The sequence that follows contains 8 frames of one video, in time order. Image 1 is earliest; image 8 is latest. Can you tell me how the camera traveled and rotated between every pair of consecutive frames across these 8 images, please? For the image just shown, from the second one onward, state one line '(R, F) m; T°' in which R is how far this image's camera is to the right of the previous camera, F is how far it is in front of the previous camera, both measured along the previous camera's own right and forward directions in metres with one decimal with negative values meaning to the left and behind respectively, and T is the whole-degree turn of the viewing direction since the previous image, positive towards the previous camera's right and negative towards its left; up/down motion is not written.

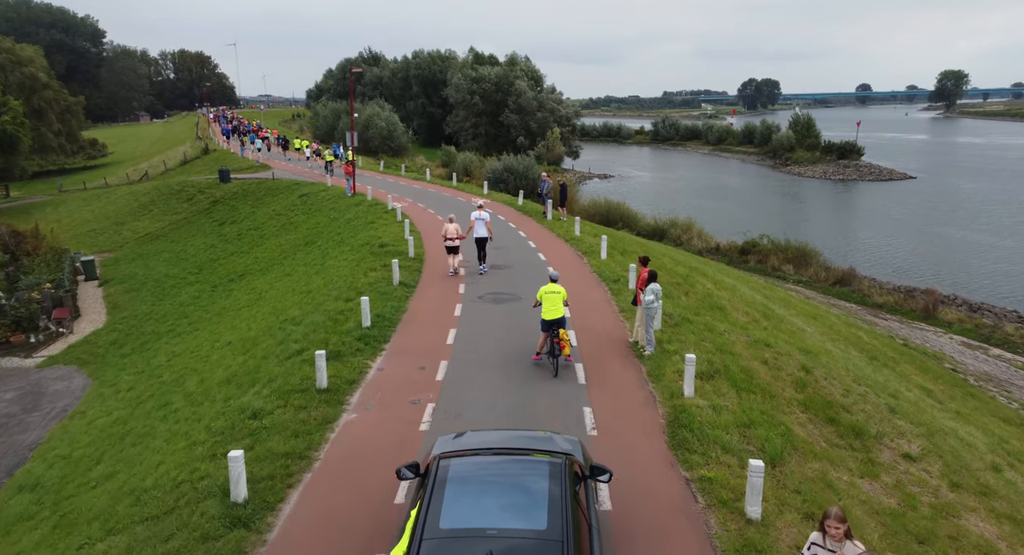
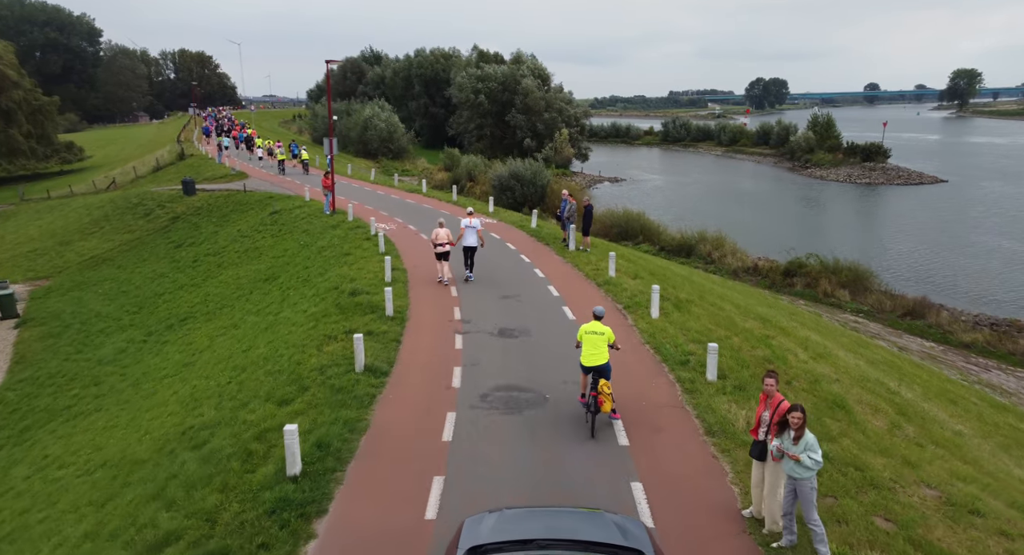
(-0.3, +6.5) m; 0°
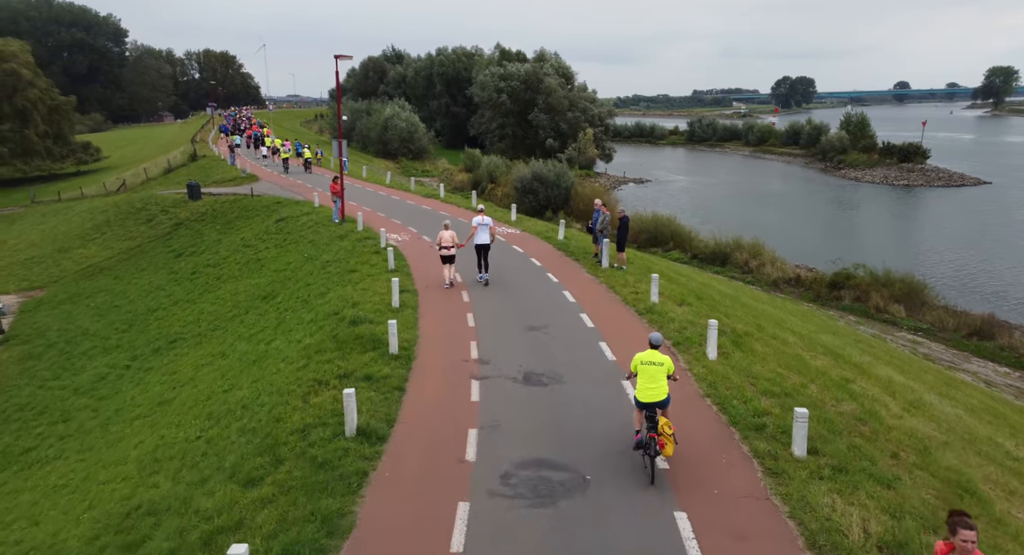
(-0.1, +2.8) m; -2°
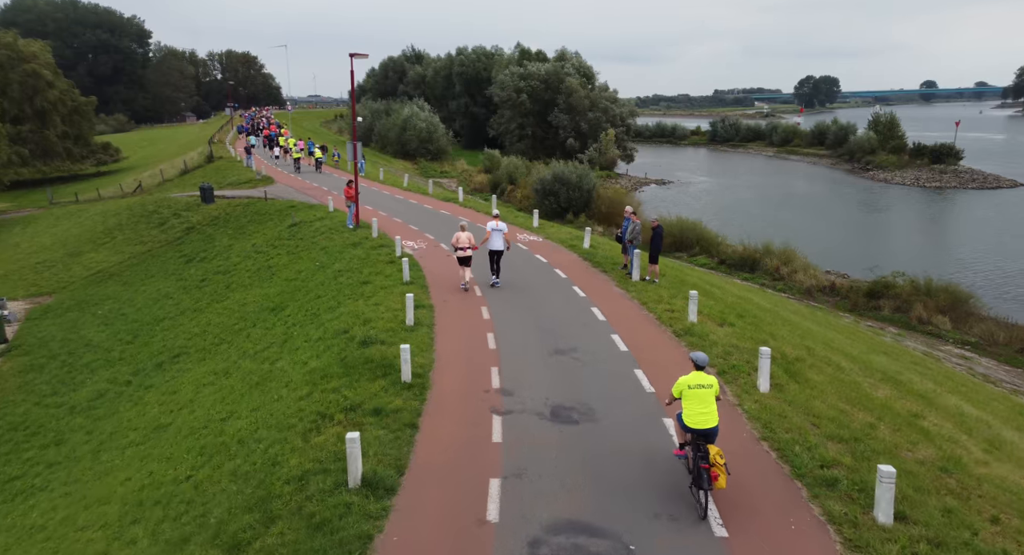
(-0.1, +1.5) m; -1°
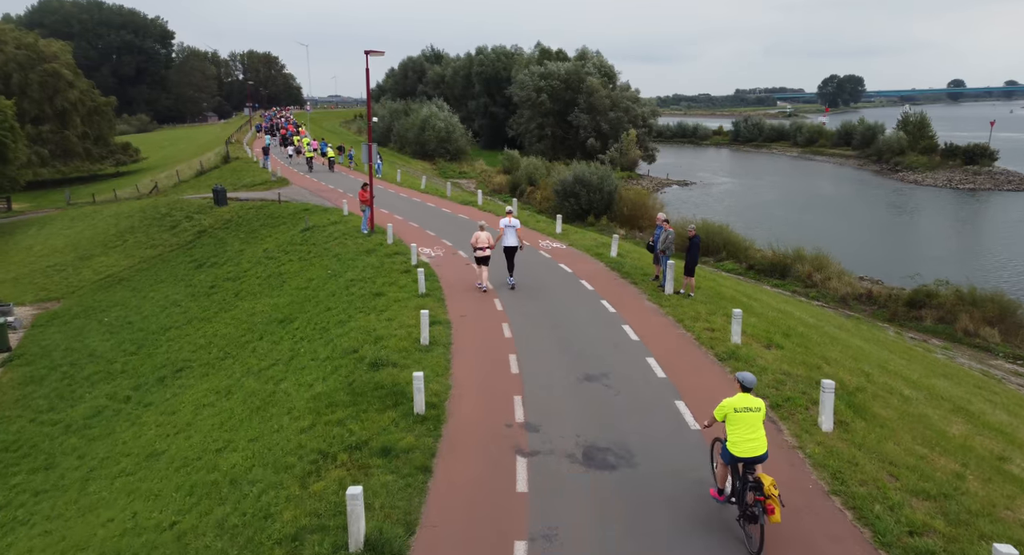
(-0.1, +1.4) m; -1°
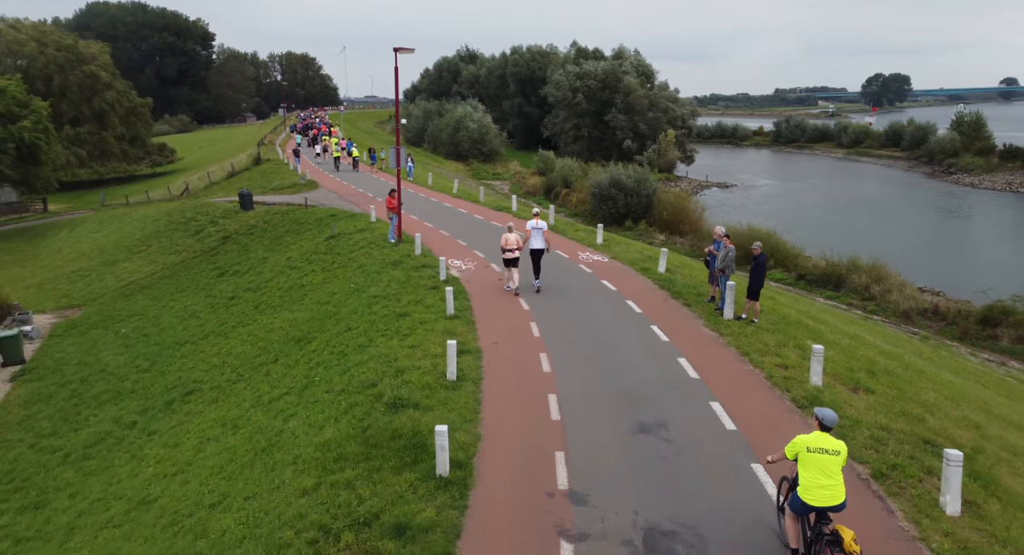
(-0.1, +1.9) m; -3°
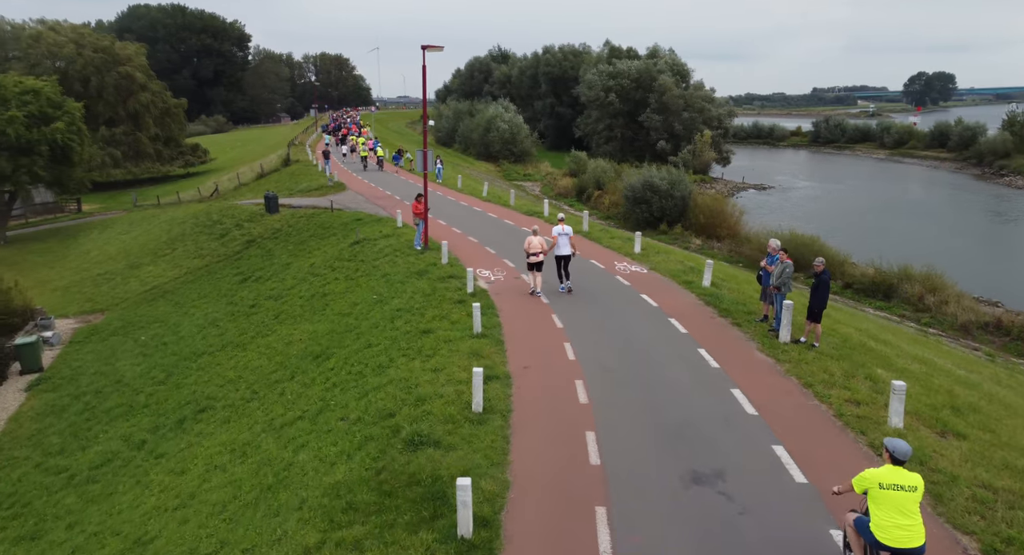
(-0.1, +1.4) m; -2°
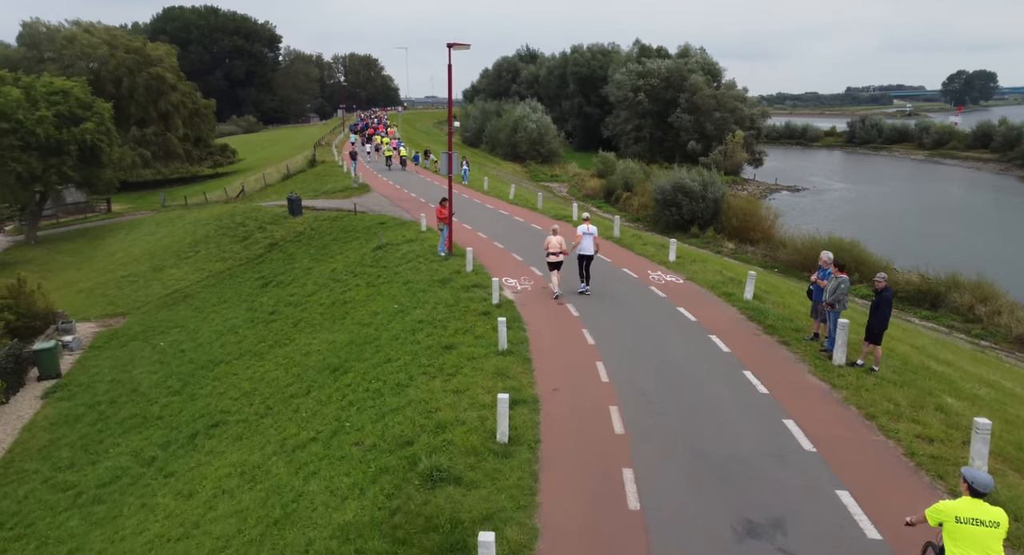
(-0.1, +1.1) m; -2°
